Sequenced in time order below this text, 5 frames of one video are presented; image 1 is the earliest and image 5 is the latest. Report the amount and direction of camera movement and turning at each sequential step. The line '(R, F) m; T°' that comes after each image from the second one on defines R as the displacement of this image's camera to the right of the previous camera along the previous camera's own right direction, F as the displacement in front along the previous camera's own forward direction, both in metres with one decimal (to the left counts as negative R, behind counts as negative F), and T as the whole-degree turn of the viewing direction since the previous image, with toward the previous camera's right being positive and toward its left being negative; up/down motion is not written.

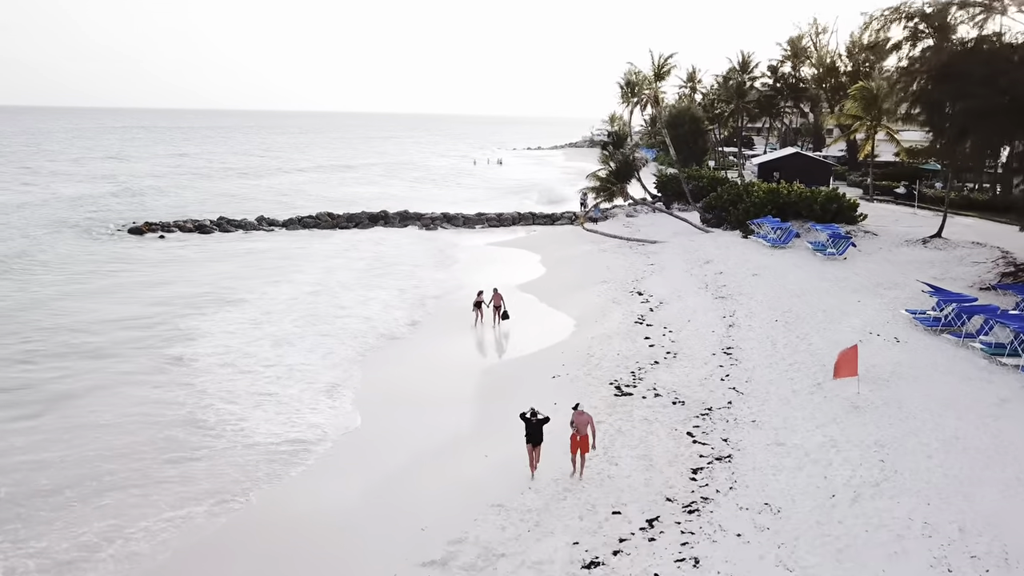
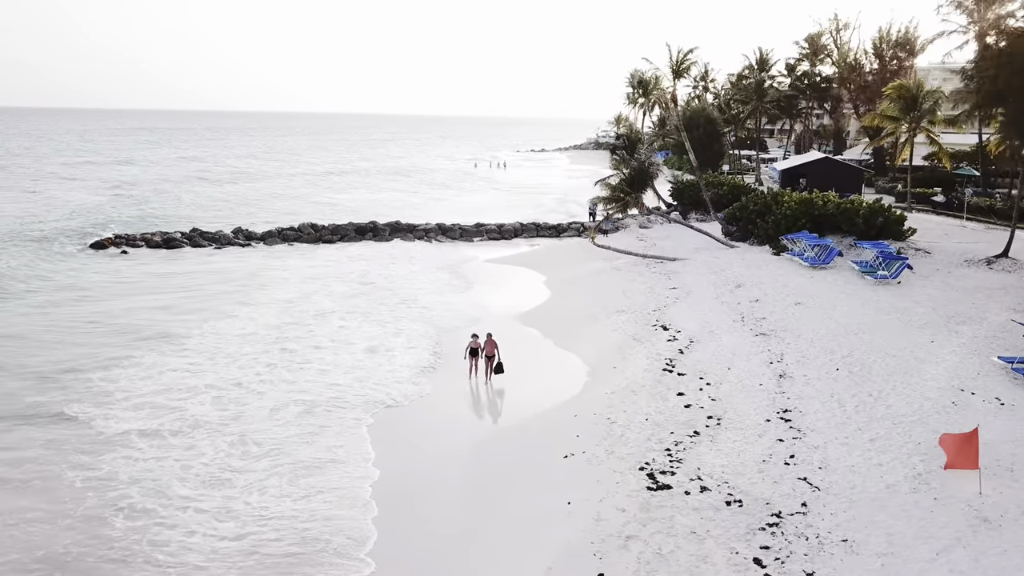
(+0.1, +3.0) m; 0°
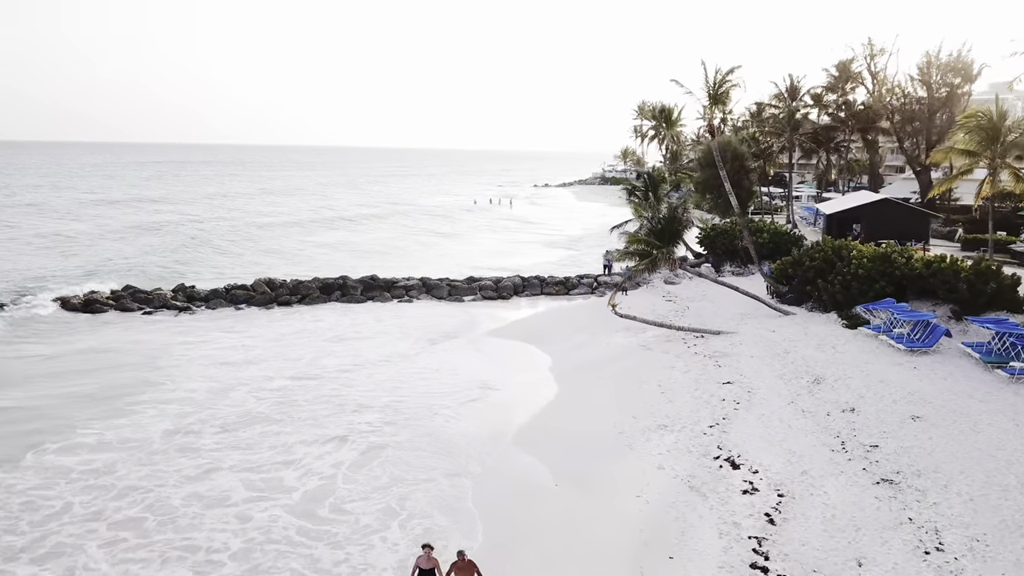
(+0.1, +5.4) m; 0°
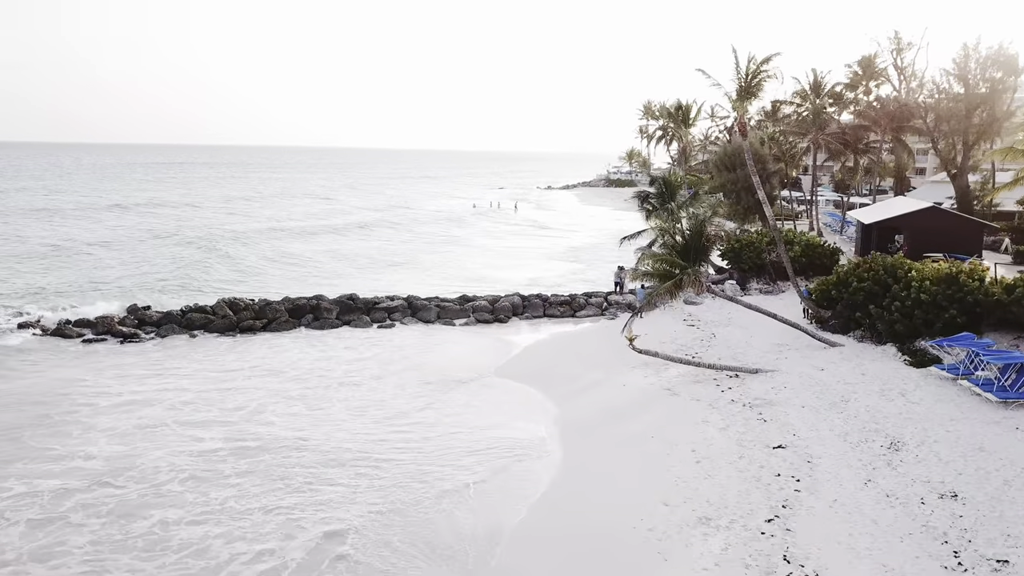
(+0.1, +3.2) m; 0°
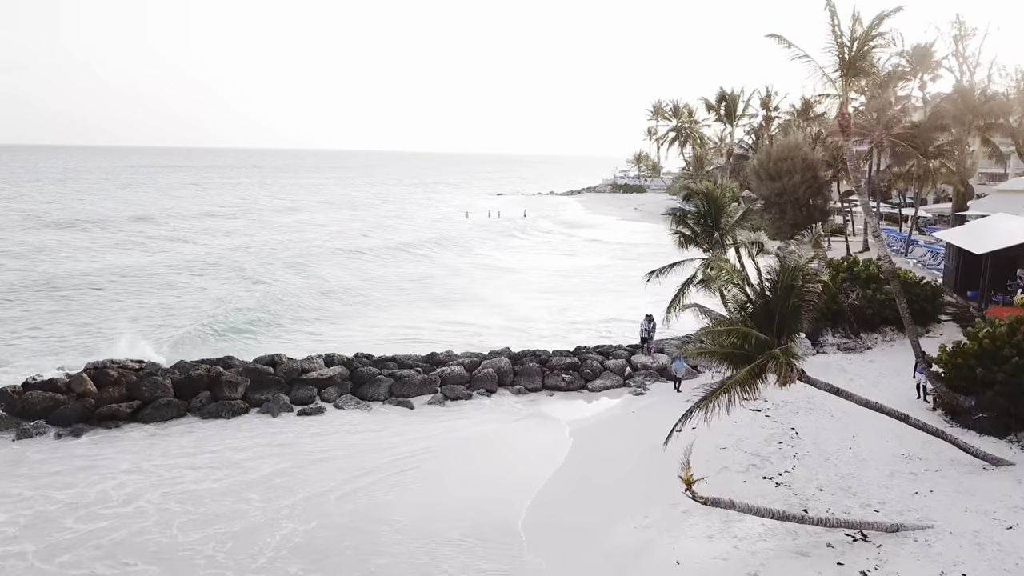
(+0.4, +6.6) m; 0°
